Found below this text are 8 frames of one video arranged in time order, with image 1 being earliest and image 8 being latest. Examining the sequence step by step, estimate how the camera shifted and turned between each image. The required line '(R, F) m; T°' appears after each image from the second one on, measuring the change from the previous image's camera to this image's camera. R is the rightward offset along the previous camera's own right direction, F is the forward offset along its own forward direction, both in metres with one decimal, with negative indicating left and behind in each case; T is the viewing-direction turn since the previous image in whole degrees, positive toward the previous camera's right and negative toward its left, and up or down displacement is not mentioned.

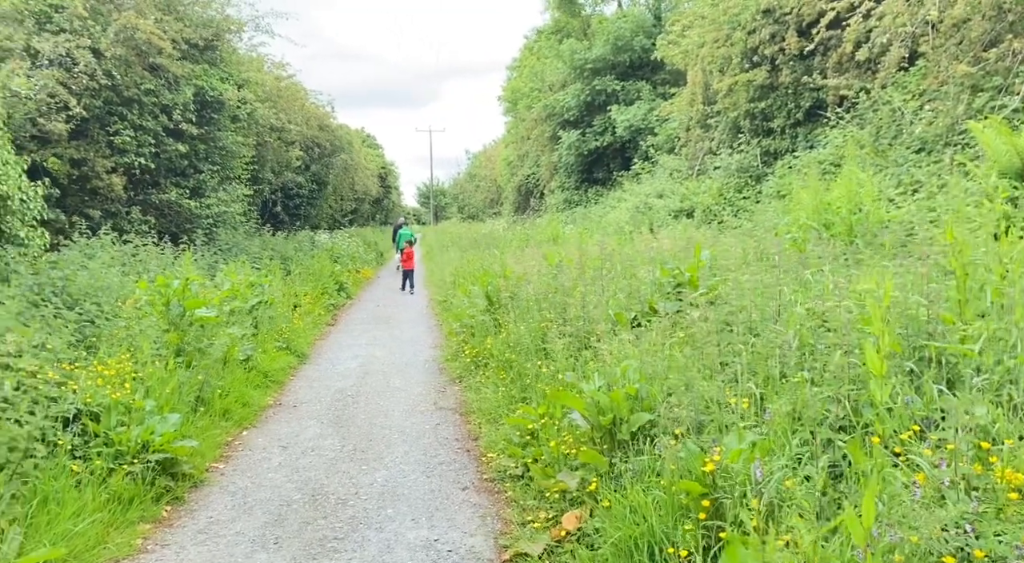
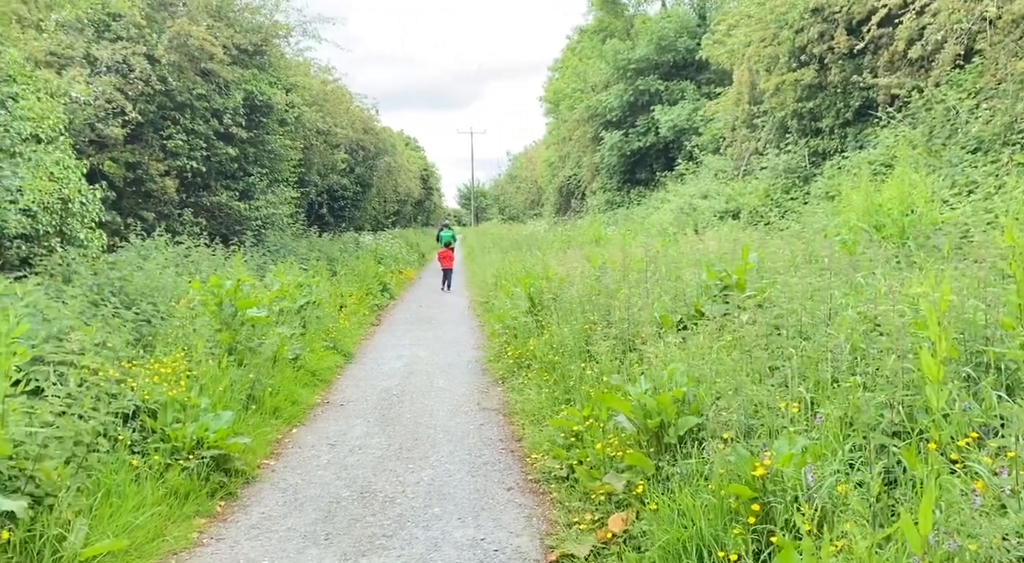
(0.0, 0.0) m; -3°
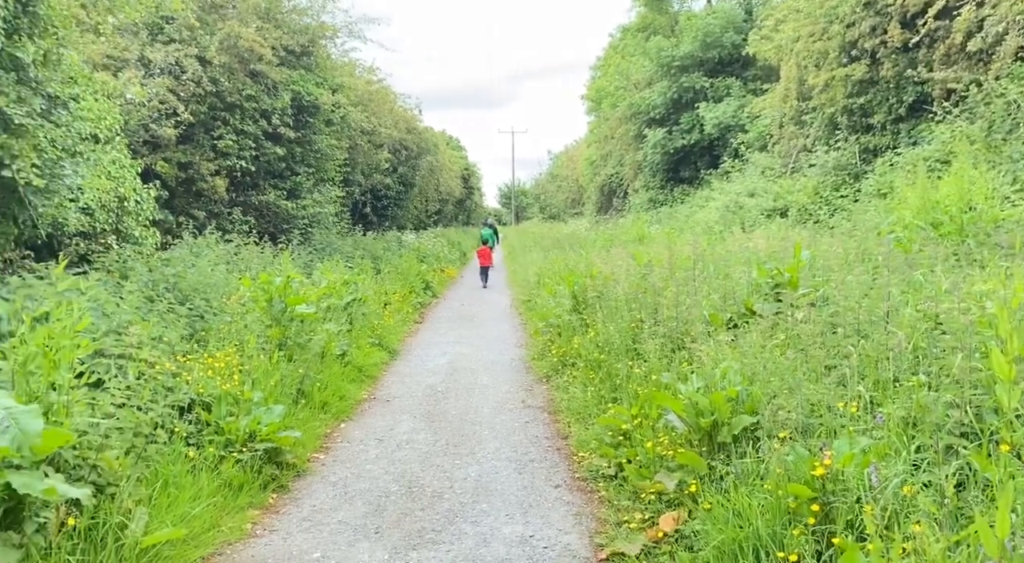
(0.0, 0.0) m; -3°
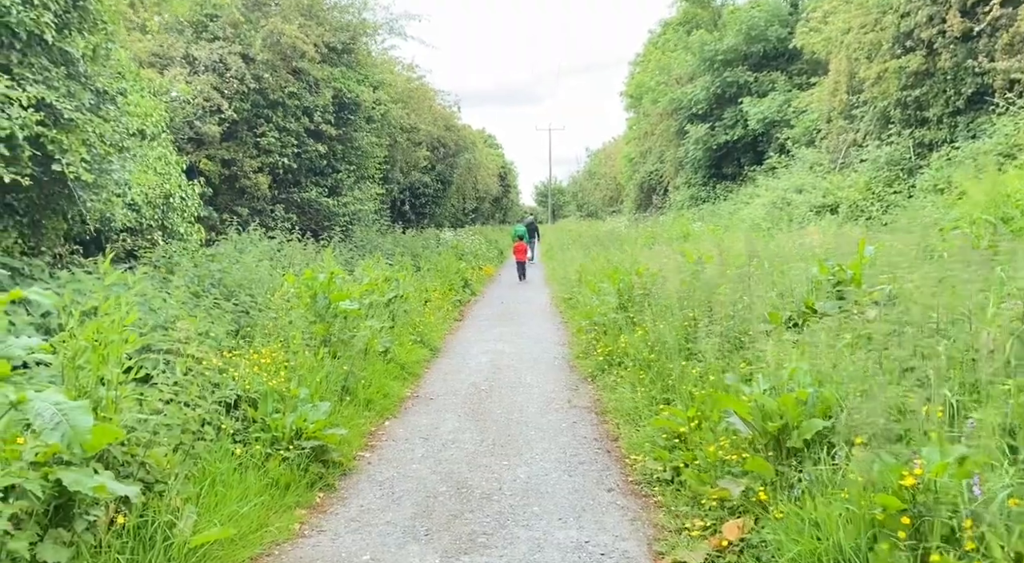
(-0.1, +0.2) m; -3°
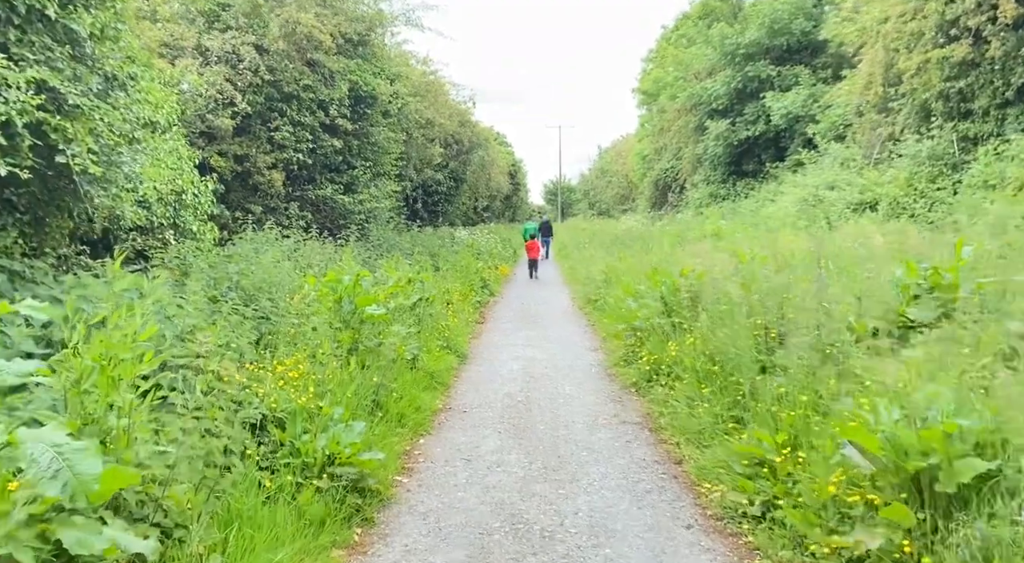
(-0.3, +0.6) m; 0°
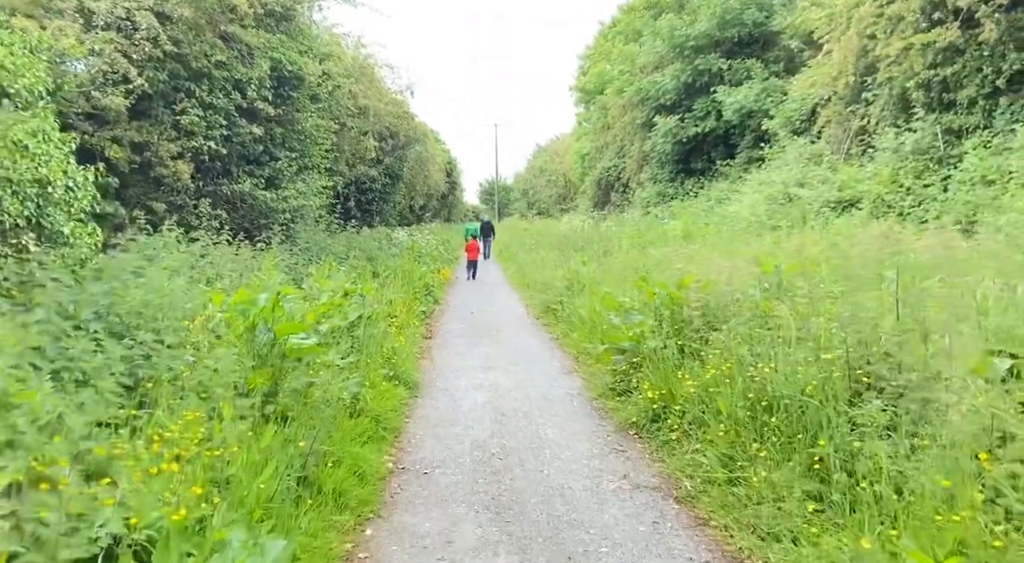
(-0.3, +1.8) m; +5°
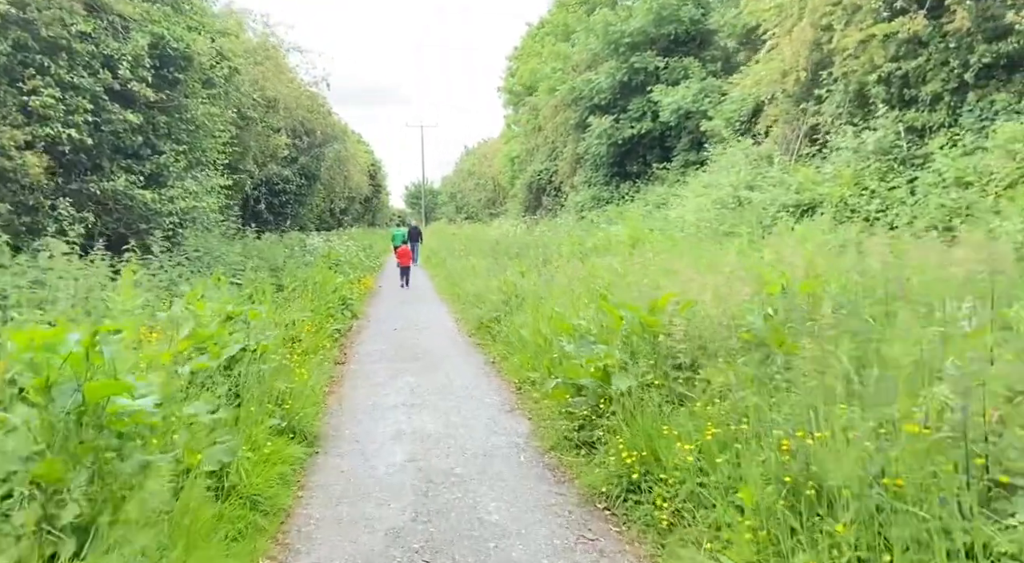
(0.0, +1.7) m; +5°
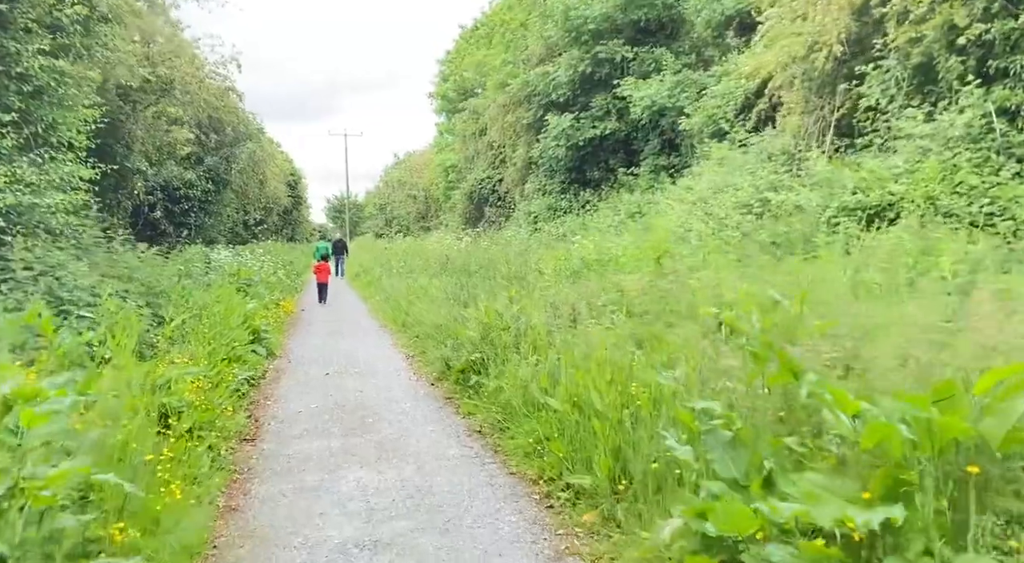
(-0.6, +3.5) m; +5°
